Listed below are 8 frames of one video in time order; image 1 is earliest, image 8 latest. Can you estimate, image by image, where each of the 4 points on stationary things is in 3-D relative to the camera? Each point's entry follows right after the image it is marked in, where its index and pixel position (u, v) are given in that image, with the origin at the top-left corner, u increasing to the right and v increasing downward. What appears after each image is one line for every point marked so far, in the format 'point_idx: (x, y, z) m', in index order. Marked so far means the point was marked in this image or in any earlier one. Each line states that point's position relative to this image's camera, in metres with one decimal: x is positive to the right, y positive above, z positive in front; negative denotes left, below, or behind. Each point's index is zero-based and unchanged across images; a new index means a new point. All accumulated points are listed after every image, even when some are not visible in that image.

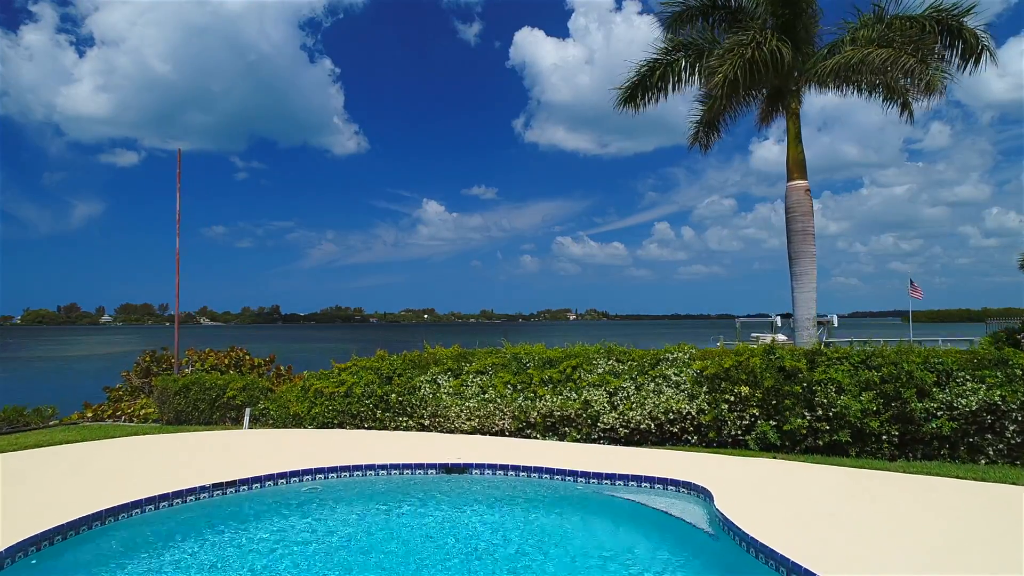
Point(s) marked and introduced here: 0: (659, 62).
0: (+3.2, +4.8, +13.2) m
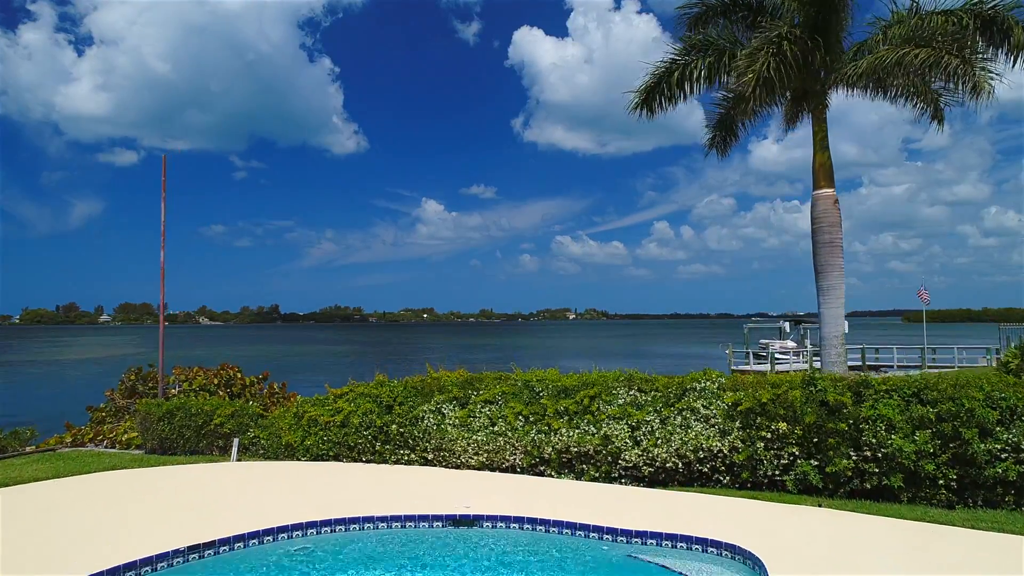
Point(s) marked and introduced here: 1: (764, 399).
0: (+3.4, +4.5, +12.4) m
1: (+3.0, -1.3, +7.2) m
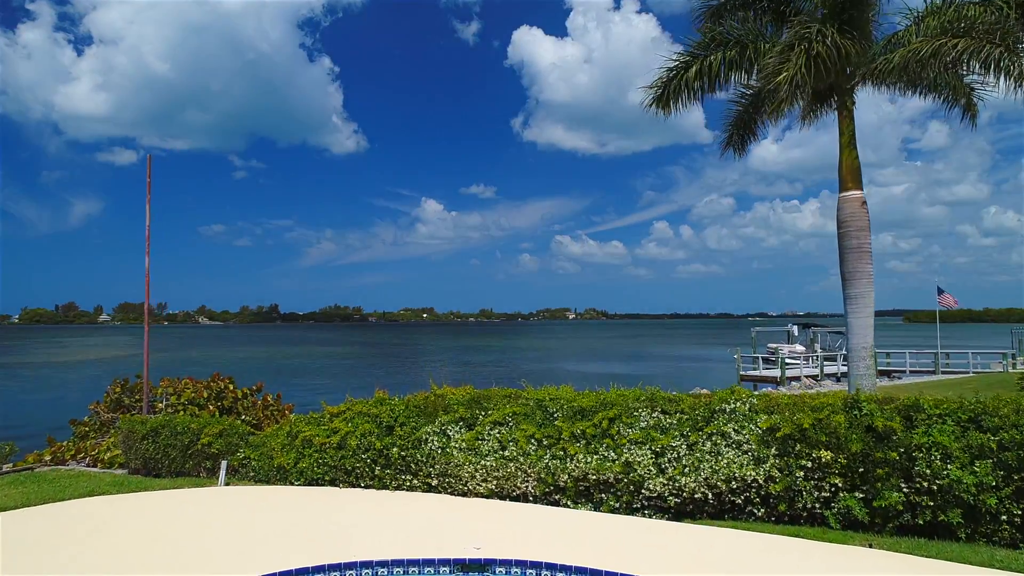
0: (+3.5, +4.4, +11.7) m
1: (+3.1, -1.4, +6.6) m
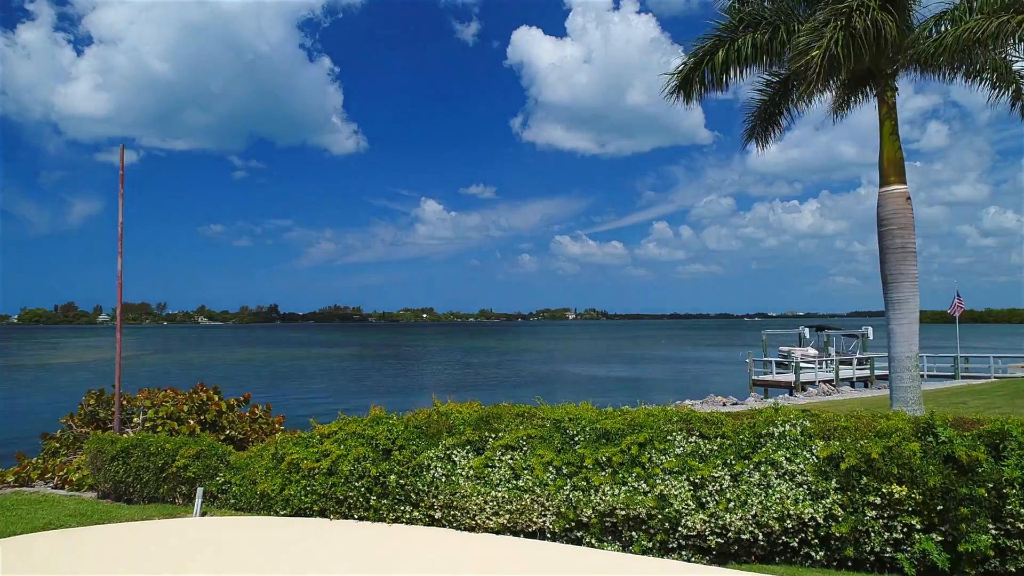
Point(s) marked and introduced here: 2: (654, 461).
0: (+3.7, +4.3, +10.8) m
1: (+3.3, -1.5, +5.6) m
2: (+1.4, -1.8, +6.2) m
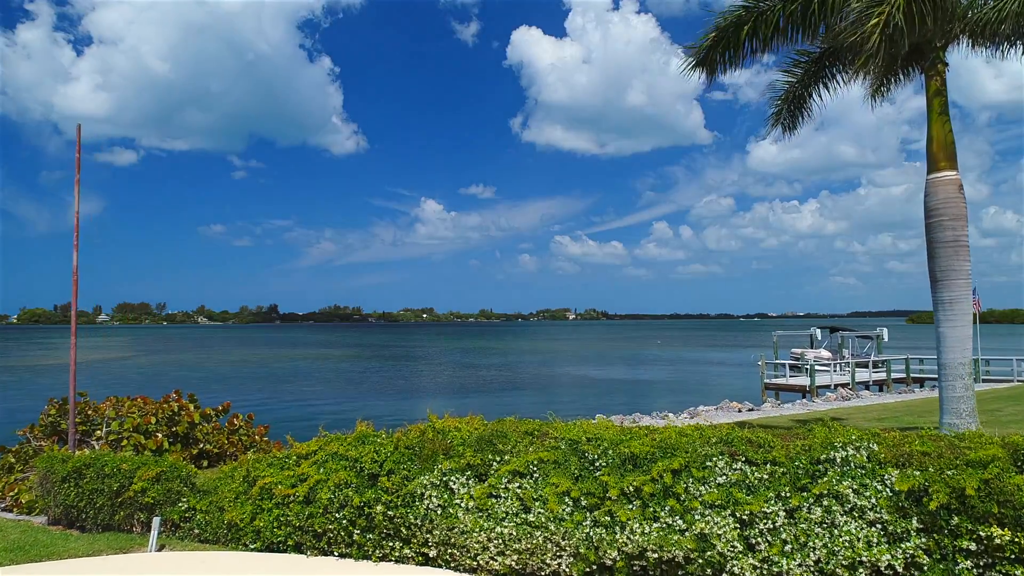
0: (+3.8, +4.4, +9.7) m
1: (+3.4, -1.5, +4.6) m
2: (+1.5, -1.7, +5.2) m
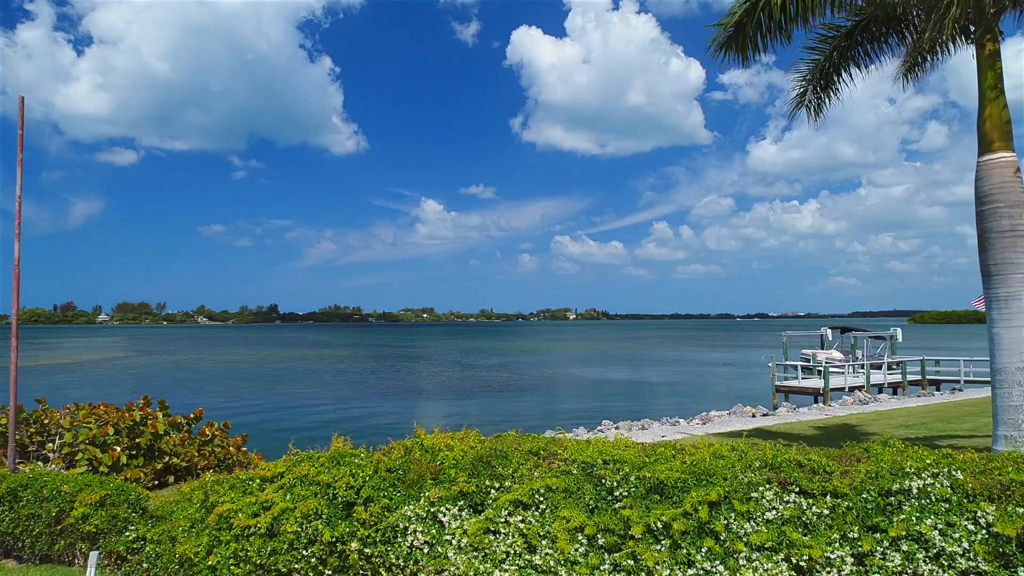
0: (+3.8, +4.4, +8.8) m
1: (+3.4, -1.4, +3.6) m
2: (+1.5, -1.7, +4.2) m
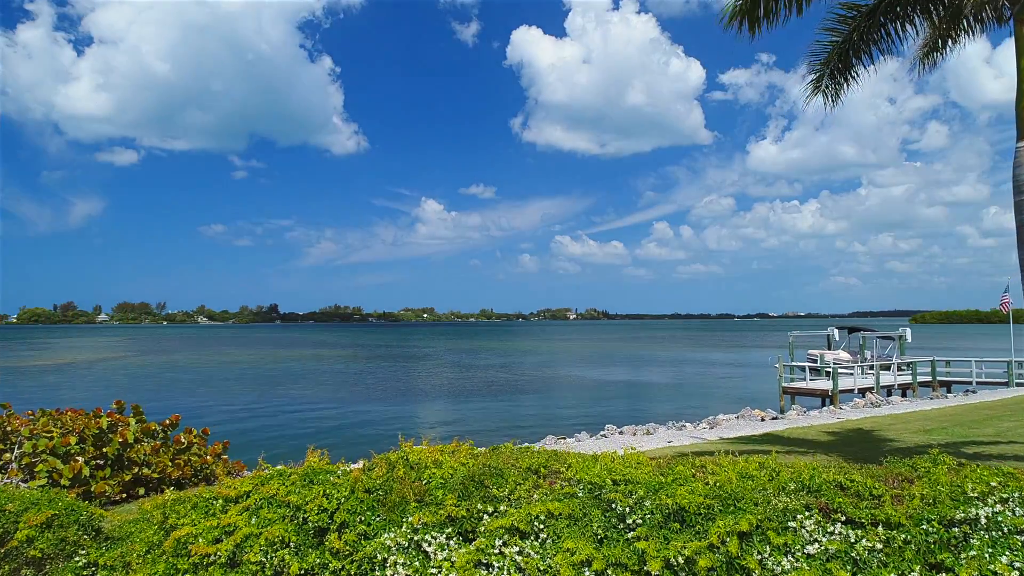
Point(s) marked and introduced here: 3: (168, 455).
0: (+3.7, +4.5, +8.1) m
1: (+3.3, -1.4, +2.9) m
2: (+1.5, -1.6, +3.6) m
3: (-4.6, -2.3, +8.3) m
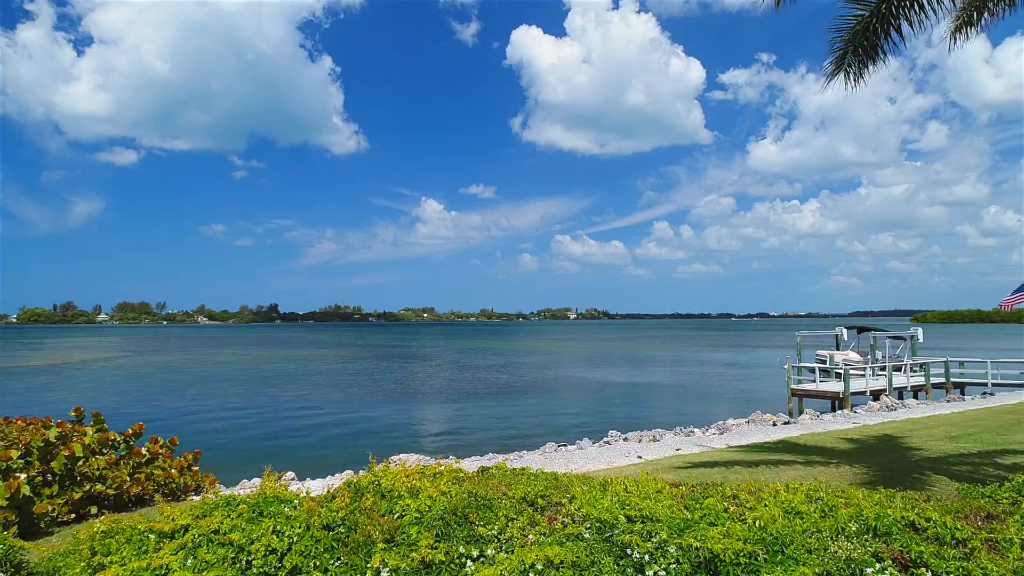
0: (+3.7, +4.5, +7.3) m
1: (+3.3, -1.3, +2.1) m
2: (+1.4, -1.6, +2.7) m
3: (-4.7, -2.2, +7.4) m
